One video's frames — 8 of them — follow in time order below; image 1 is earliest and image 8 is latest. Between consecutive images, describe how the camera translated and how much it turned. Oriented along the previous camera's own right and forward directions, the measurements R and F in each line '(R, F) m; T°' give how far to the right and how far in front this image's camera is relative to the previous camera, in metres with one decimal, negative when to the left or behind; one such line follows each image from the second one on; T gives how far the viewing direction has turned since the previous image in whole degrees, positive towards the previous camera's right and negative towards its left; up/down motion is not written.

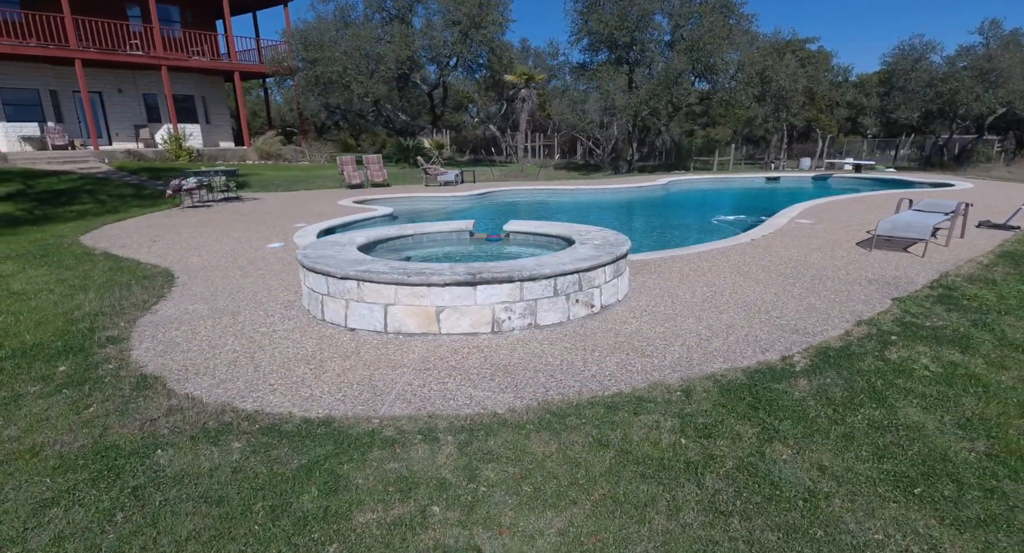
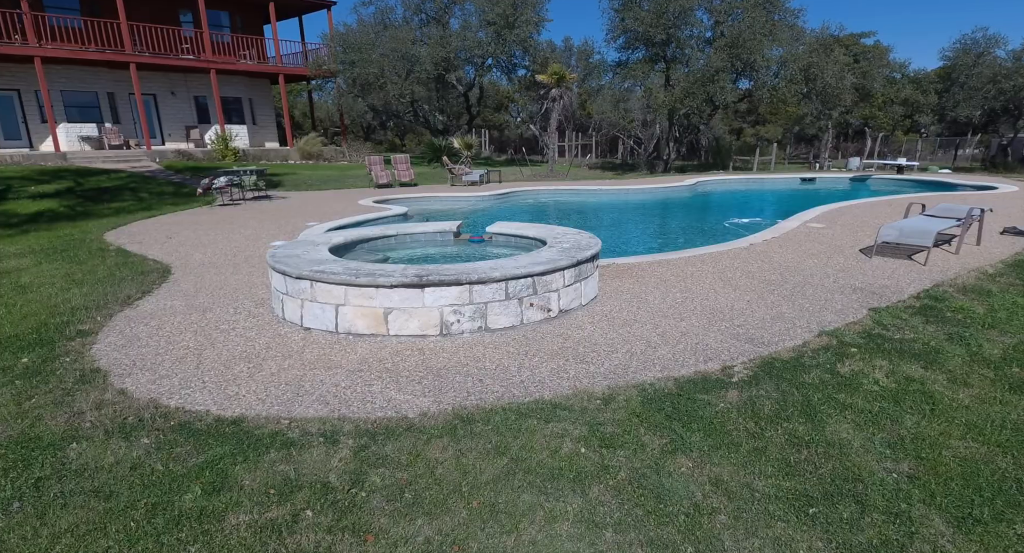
(+0.7, +0.1) m; -4°
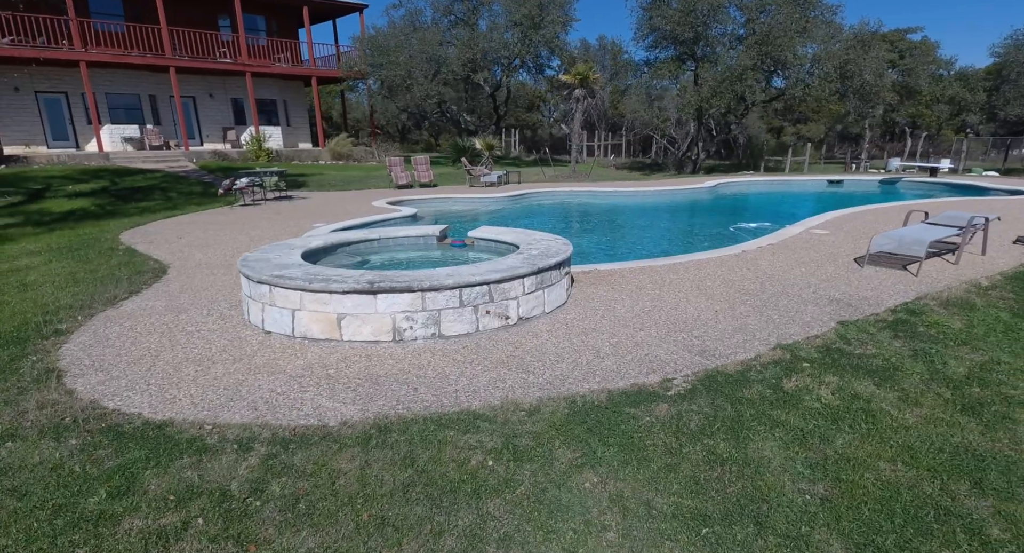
(+0.6, 0.0) m; -3°
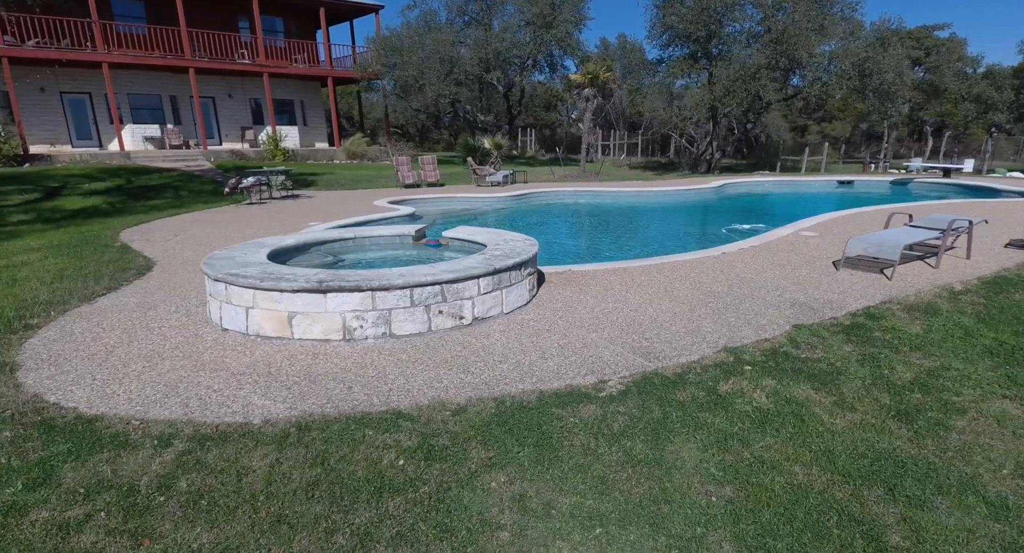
(+0.5, 0.0) m; -1°
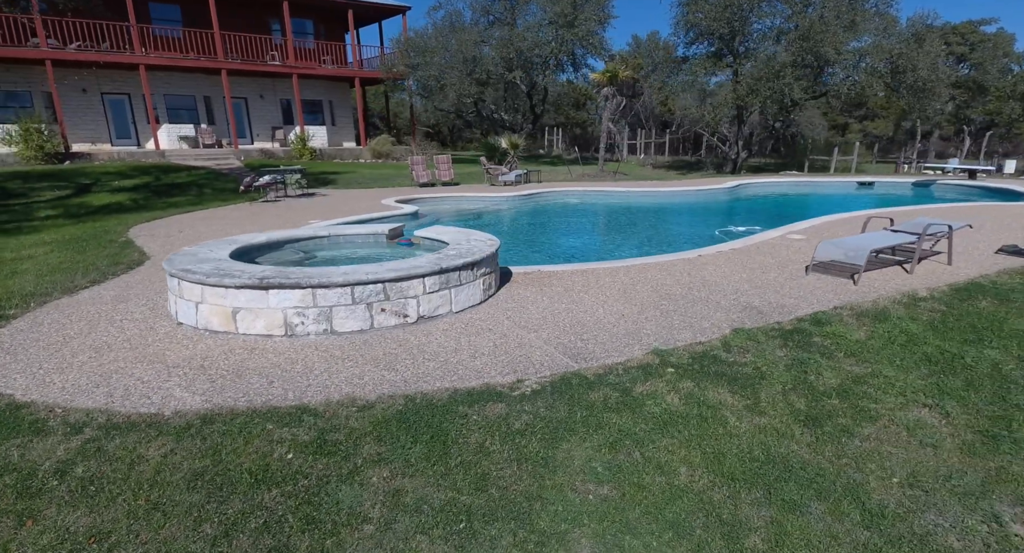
(+0.7, 0.0) m; -2°
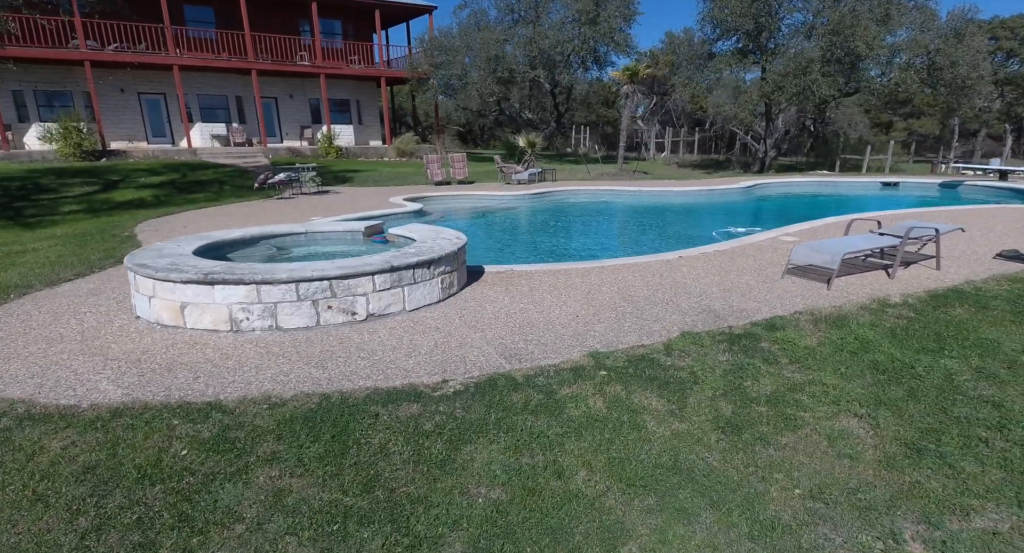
(+0.6, +0.1) m; -2°
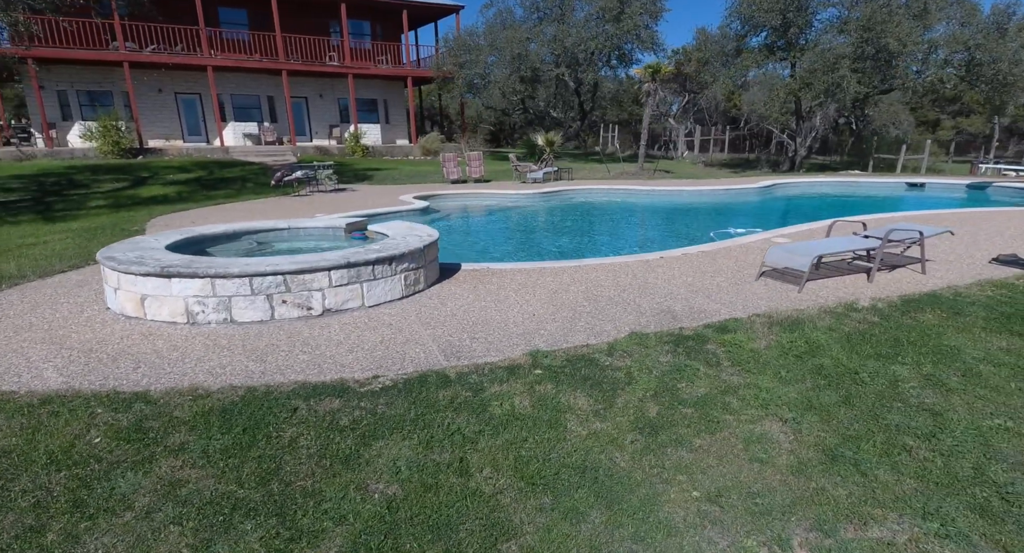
(+0.6, 0.0) m; -2°
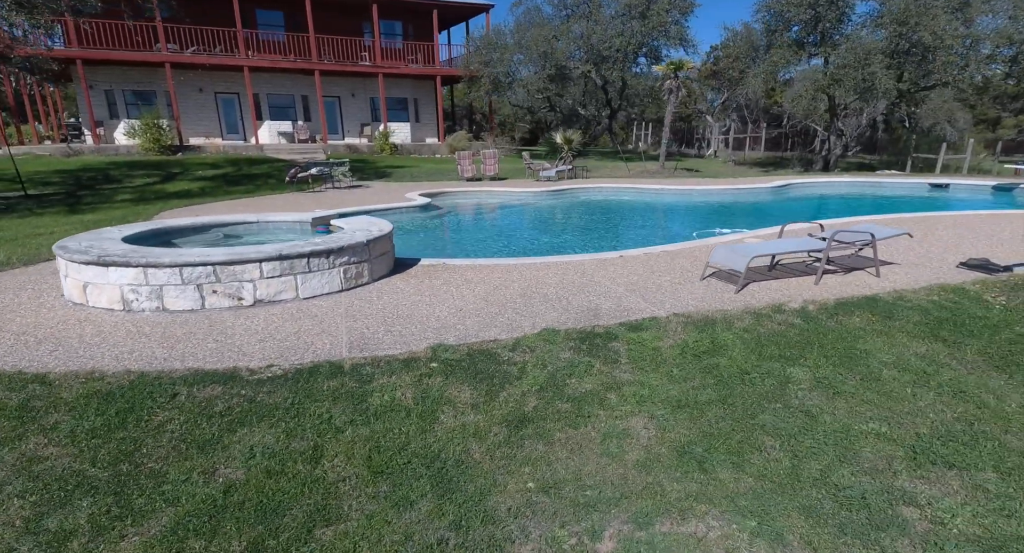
(+0.9, 0.0) m; -3°
